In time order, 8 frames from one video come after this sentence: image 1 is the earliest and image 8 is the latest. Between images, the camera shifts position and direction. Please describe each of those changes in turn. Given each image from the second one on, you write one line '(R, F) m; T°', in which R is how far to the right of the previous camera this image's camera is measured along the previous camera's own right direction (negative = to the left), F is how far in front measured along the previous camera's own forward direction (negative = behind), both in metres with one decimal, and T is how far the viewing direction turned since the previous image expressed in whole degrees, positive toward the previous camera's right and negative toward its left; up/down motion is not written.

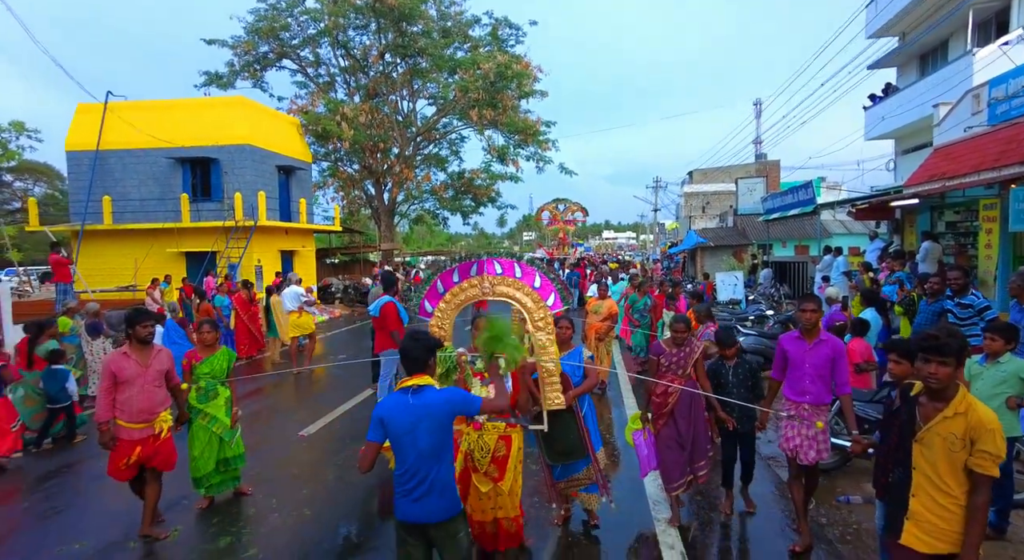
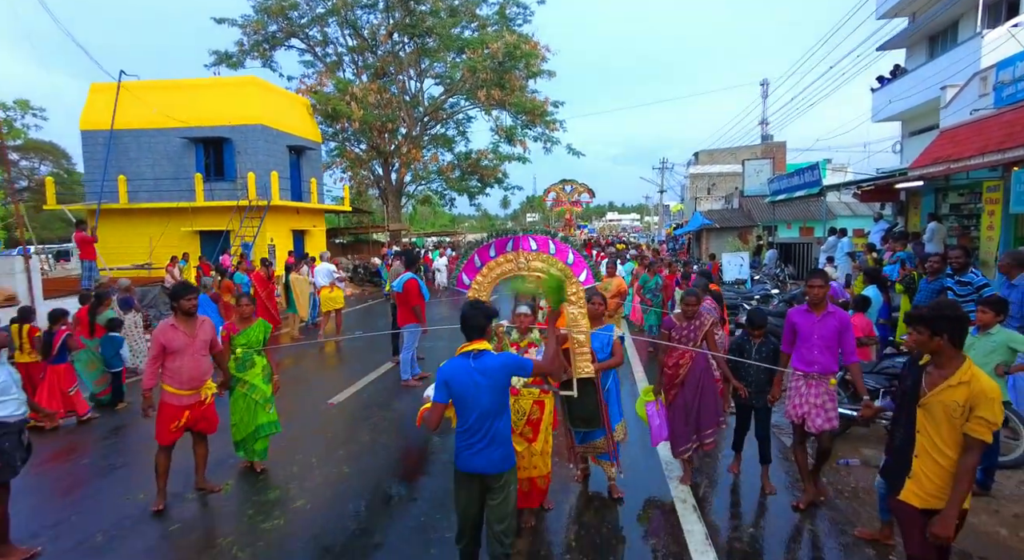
(-0.2, -0.3) m; 0°
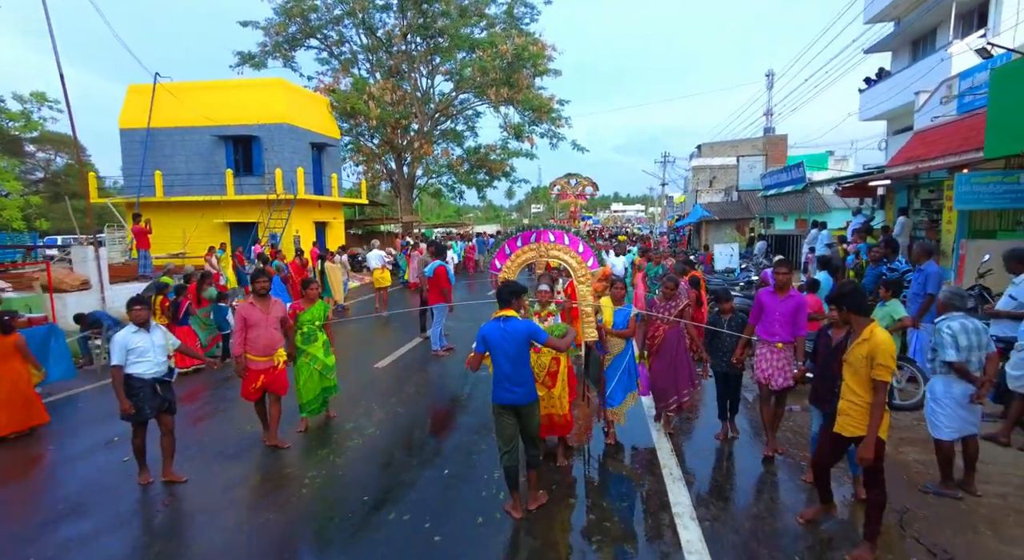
(-0.1, -1.4) m; 0°
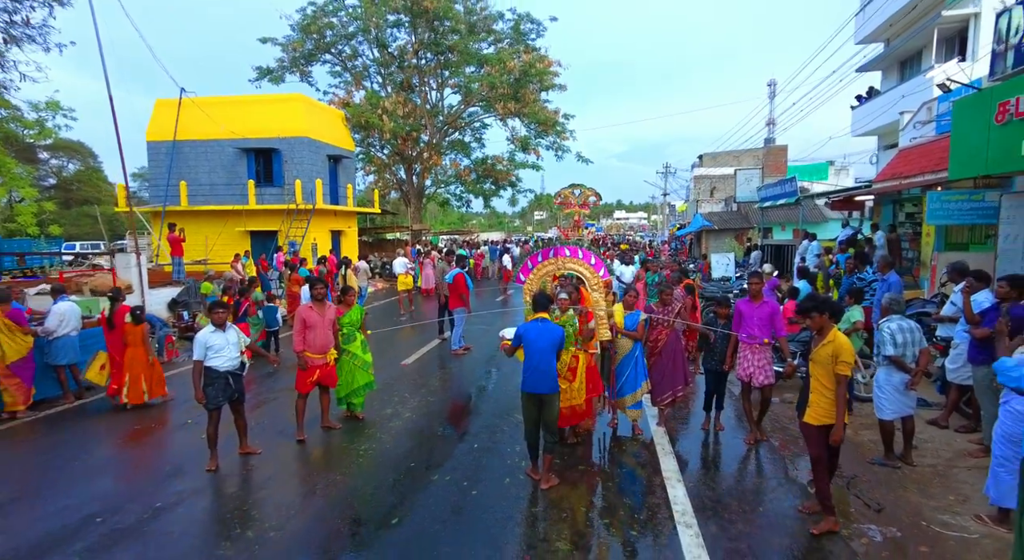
(-0.2, -0.9) m; 0°
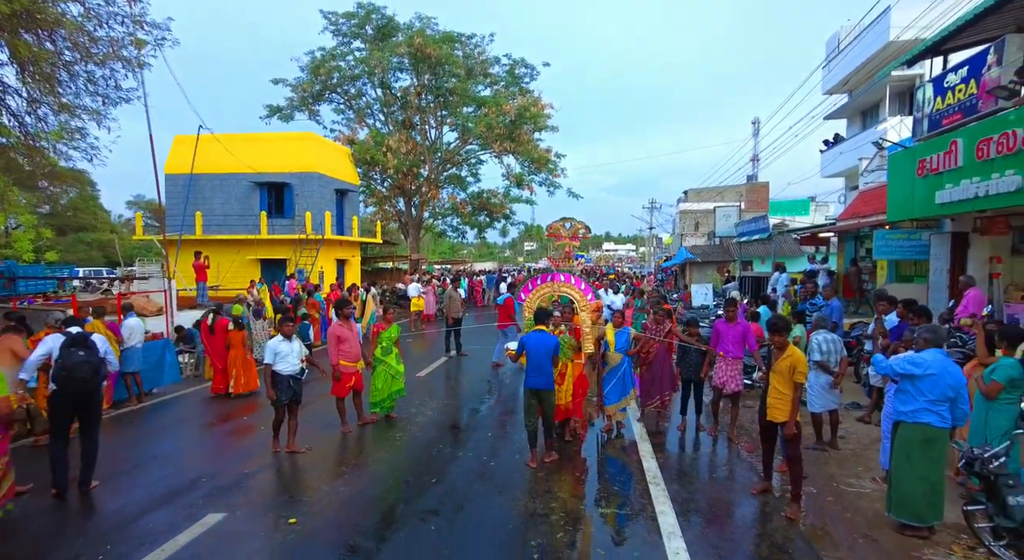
(-0.2, -1.3) m; +1°
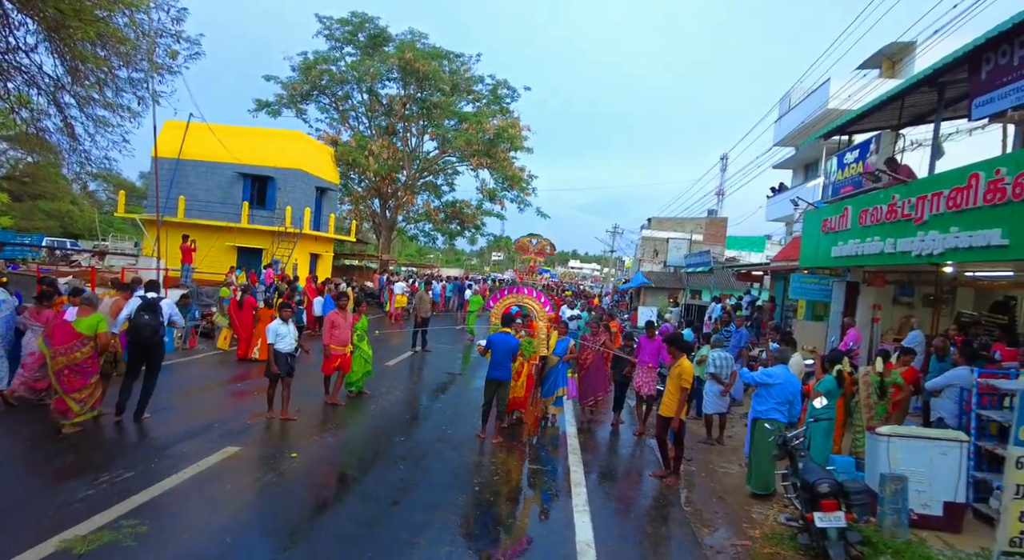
(0.0, -1.5) m; +4°
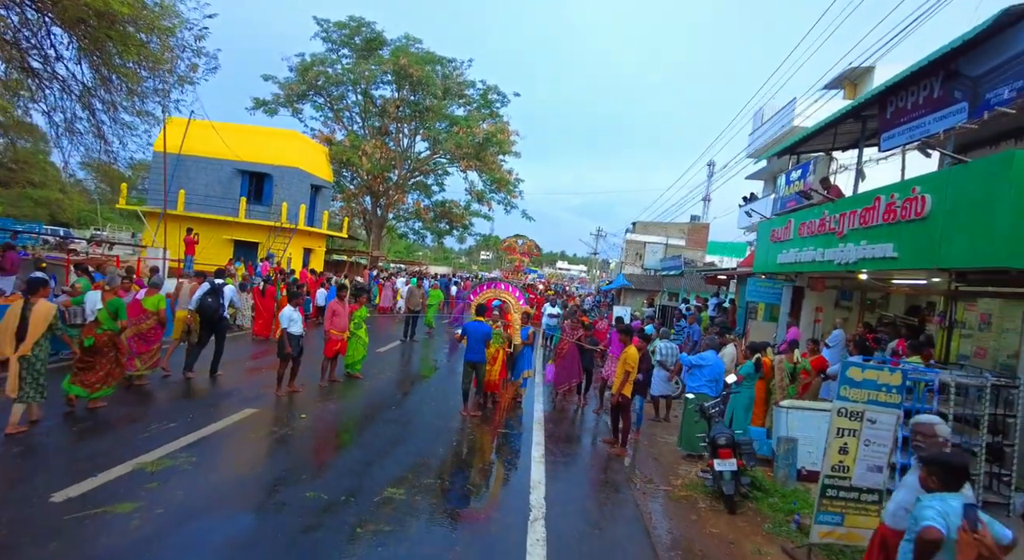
(+0.2, -1.2) m; +1°
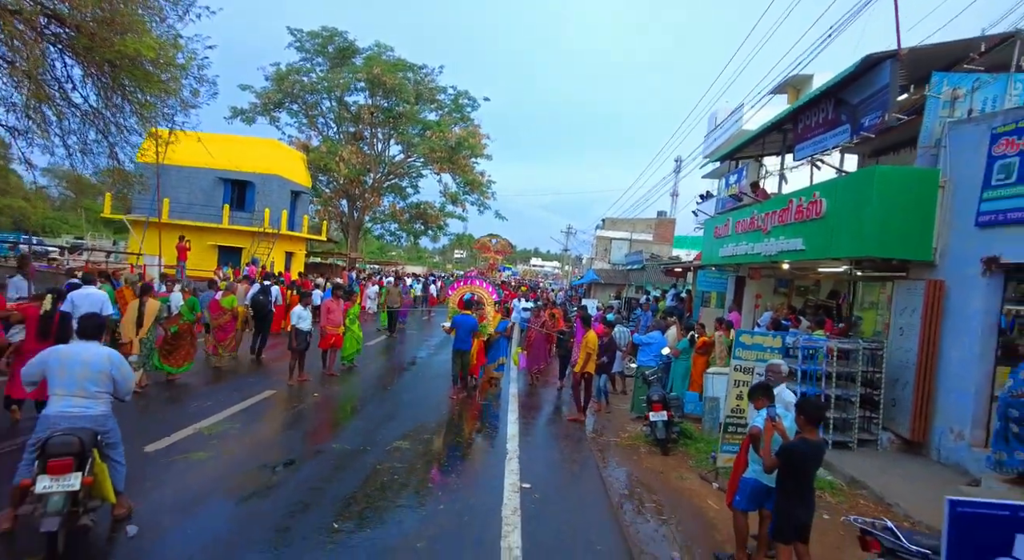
(0.0, -1.4) m; +3°
